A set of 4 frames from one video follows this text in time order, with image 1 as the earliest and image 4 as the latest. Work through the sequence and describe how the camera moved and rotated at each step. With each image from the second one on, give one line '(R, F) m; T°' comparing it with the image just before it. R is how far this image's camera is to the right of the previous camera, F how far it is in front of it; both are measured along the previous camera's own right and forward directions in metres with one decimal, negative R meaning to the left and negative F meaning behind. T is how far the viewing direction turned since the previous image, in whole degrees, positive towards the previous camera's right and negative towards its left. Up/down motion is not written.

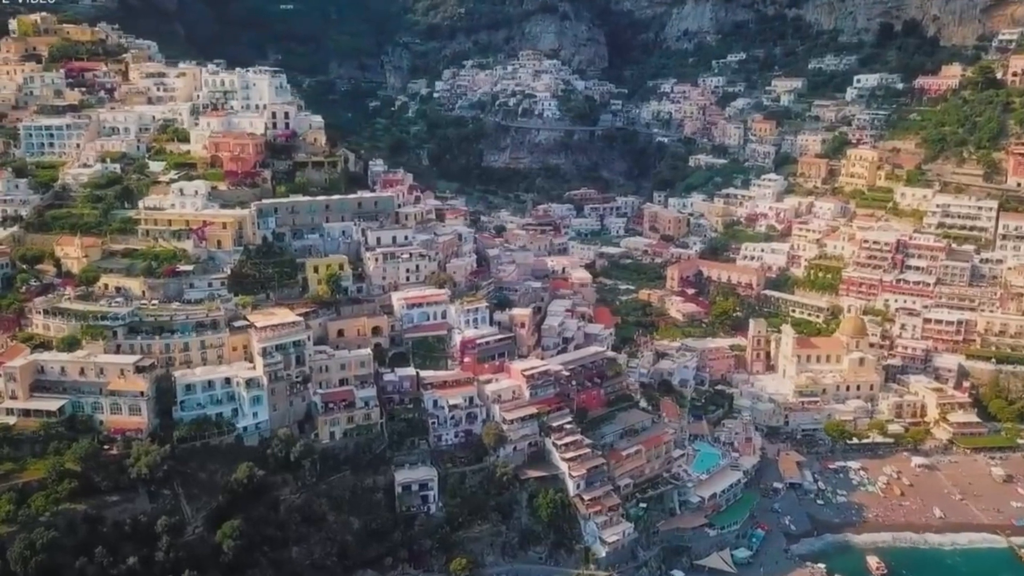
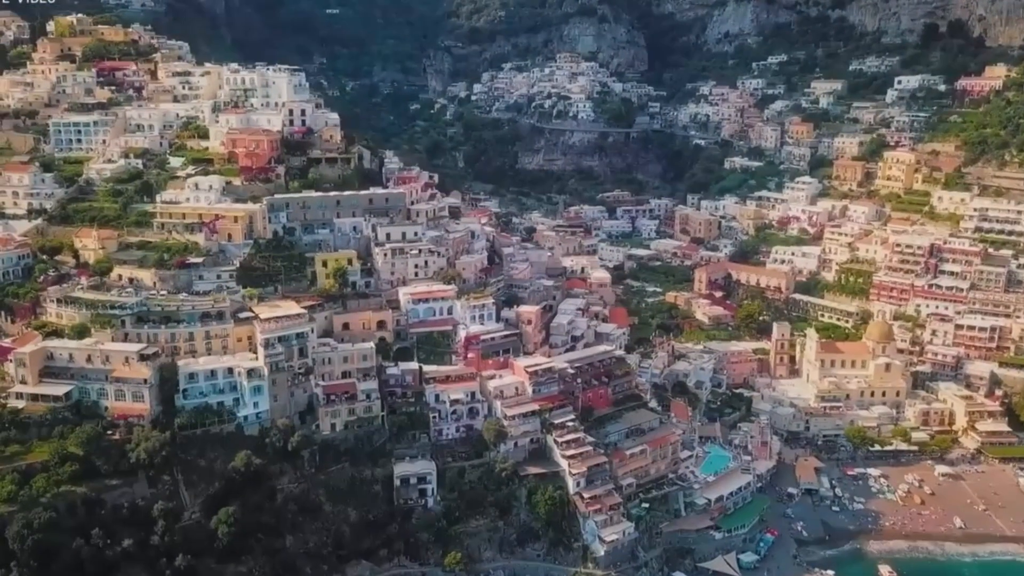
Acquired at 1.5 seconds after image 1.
(+2.1, 0.0) m; -3°
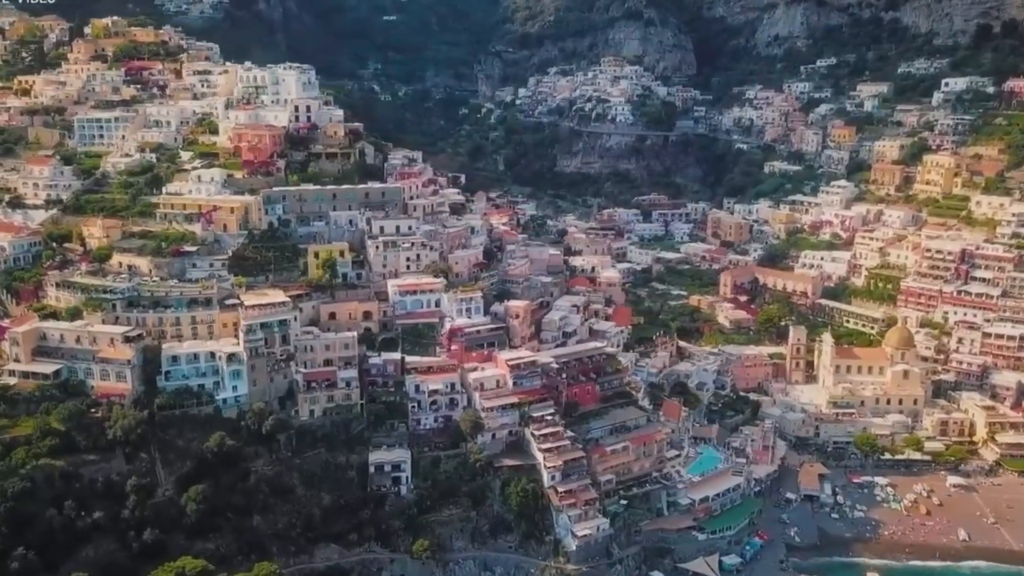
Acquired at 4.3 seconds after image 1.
(+3.9, -0.1) m; -5°
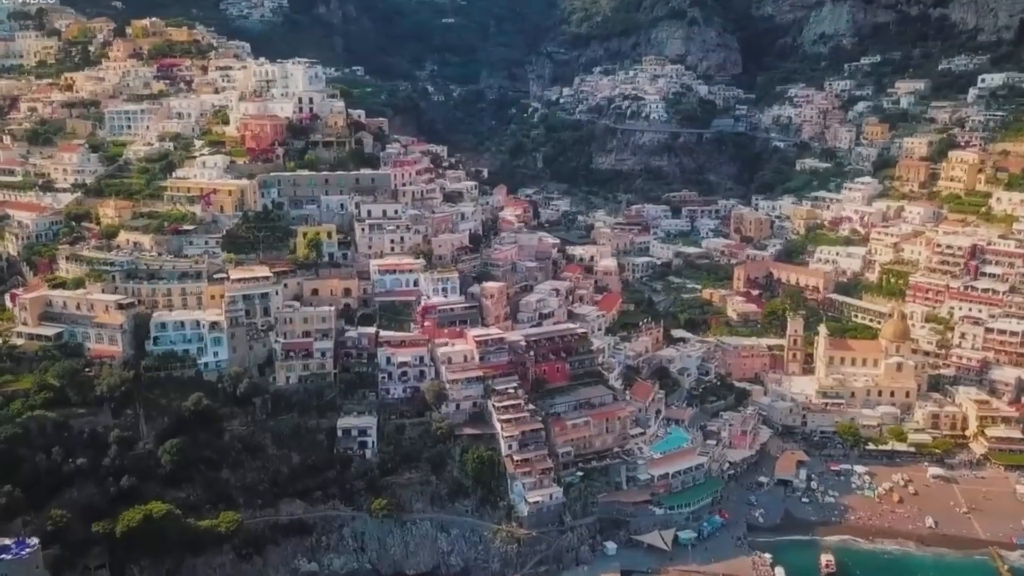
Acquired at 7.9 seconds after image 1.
(+5.2, -1.7) m; -5°
